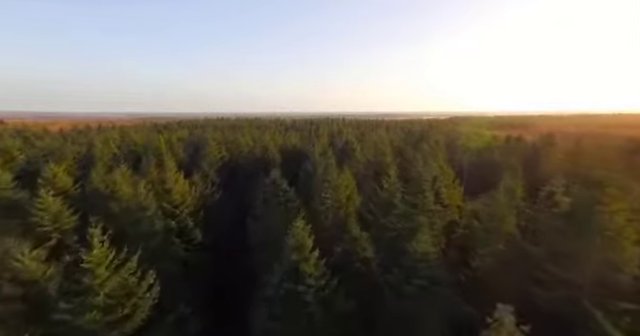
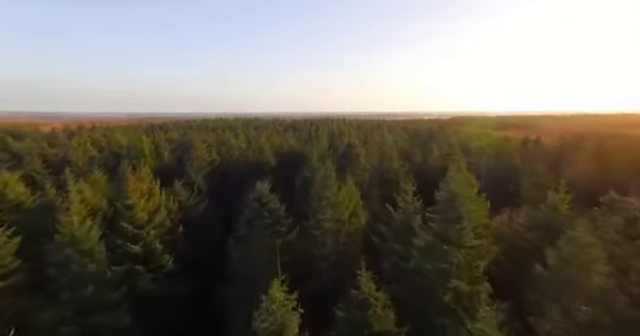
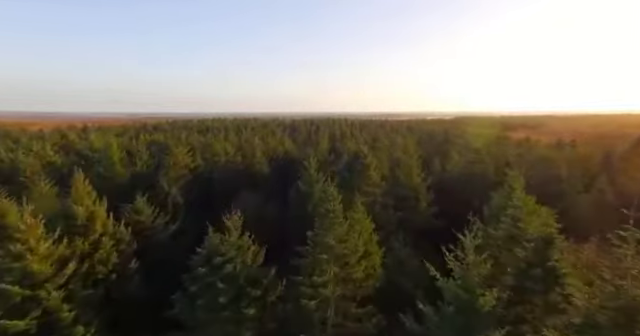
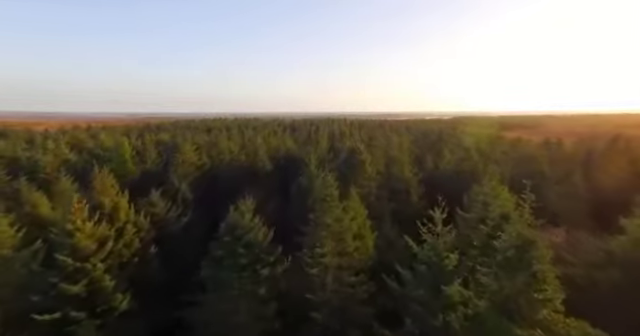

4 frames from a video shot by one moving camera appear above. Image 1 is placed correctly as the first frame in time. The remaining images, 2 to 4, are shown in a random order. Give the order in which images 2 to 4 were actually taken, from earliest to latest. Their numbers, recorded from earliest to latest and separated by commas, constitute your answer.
2, 4, 3
